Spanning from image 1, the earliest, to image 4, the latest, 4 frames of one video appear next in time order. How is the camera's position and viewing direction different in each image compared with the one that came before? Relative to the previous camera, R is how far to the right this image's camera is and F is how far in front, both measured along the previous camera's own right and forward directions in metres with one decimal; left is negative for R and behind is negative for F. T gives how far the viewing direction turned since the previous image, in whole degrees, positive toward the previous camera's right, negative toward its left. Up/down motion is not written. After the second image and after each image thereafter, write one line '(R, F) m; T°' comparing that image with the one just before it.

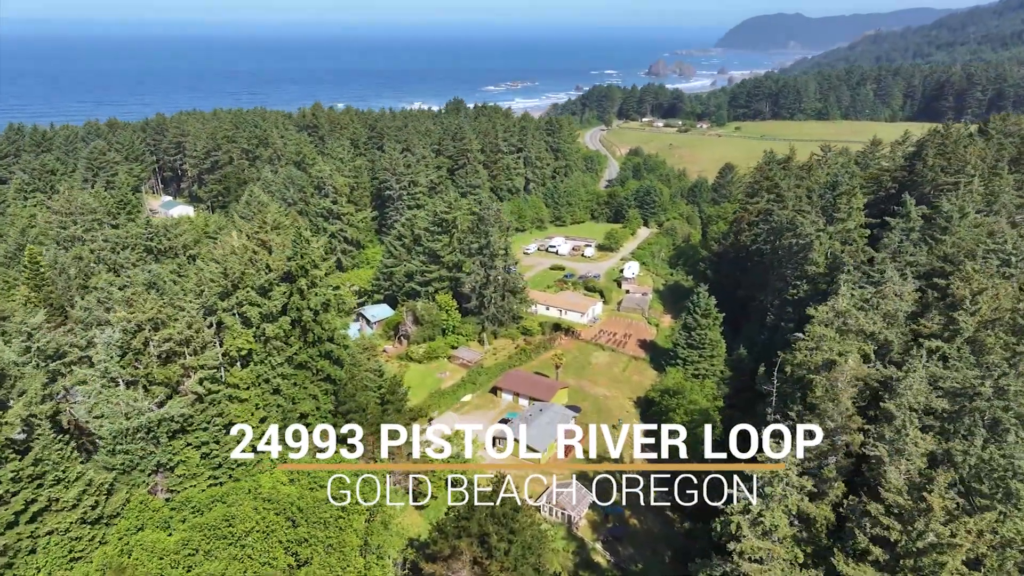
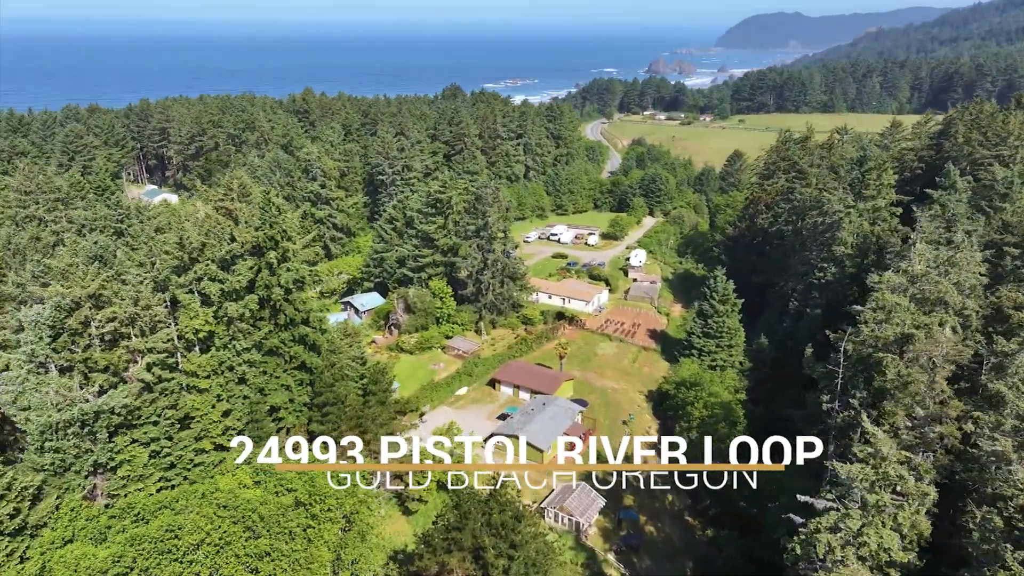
(0.0, +4.6) m; 0°
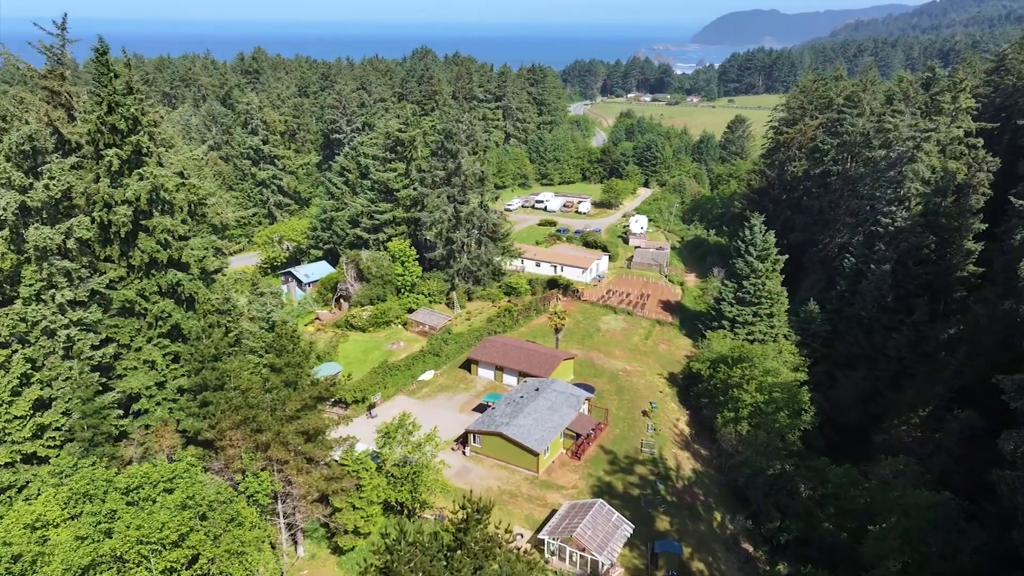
(0.0, +11.2) m; +2°
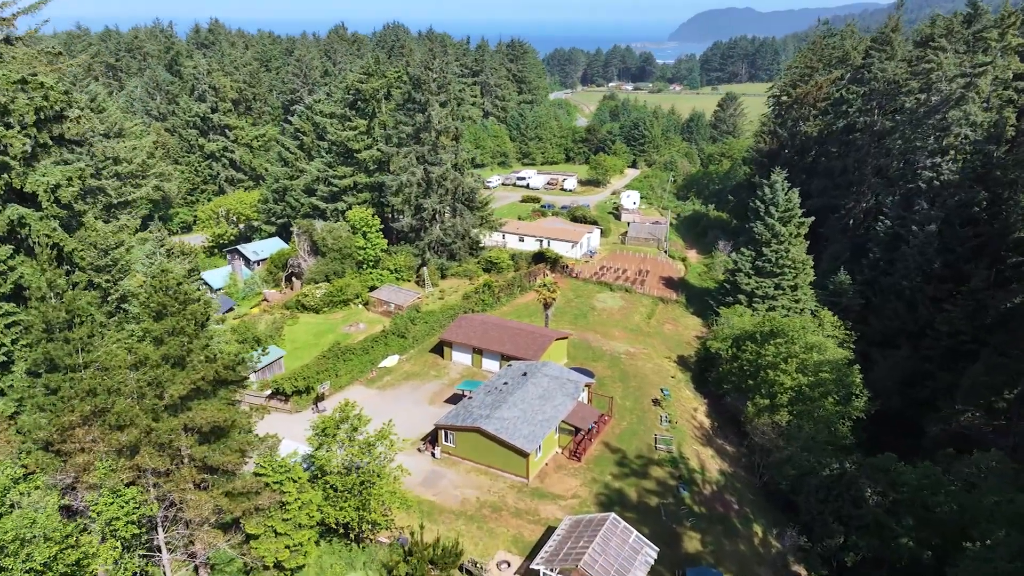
(0.0, +6.0) m; +2°
